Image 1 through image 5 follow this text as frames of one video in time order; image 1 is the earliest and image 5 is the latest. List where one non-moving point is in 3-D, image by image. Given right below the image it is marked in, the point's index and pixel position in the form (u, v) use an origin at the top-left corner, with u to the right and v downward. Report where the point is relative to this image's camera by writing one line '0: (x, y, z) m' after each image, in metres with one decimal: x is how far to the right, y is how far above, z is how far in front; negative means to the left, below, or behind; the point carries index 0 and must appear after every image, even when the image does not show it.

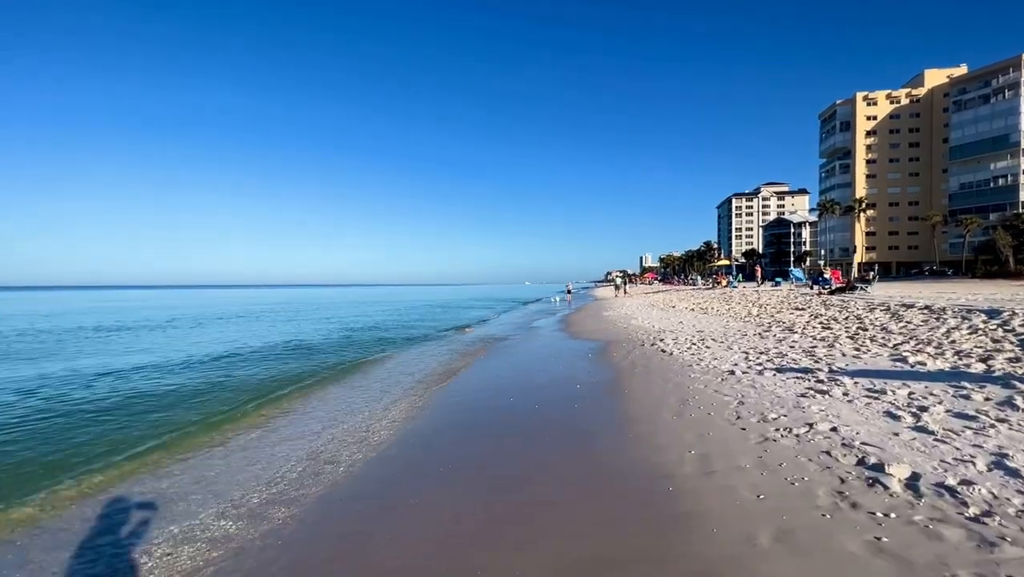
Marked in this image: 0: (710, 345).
0: (+5.8, -1.6, +13.9) m
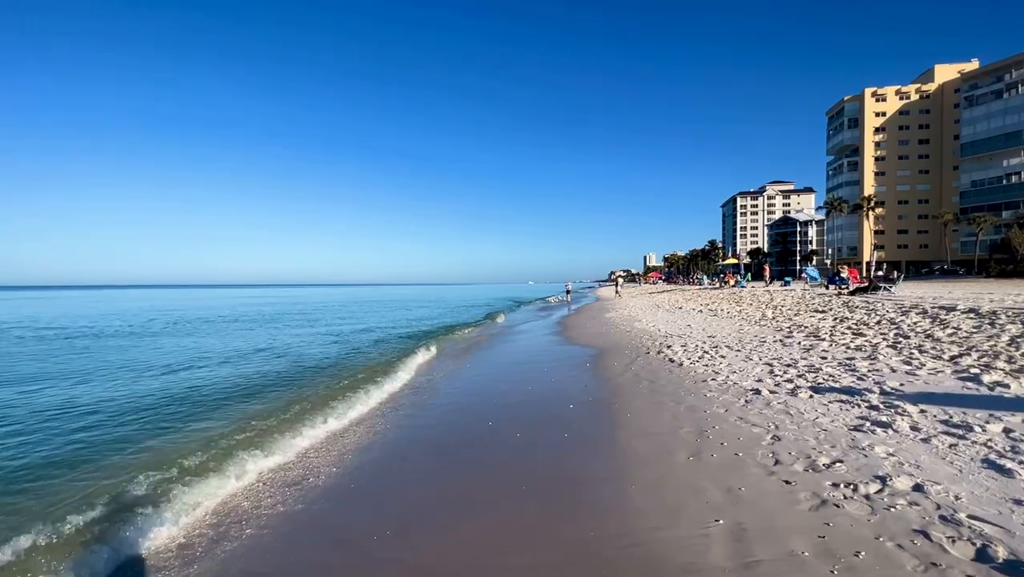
0: (+5.5, -1.7, +12.2) m
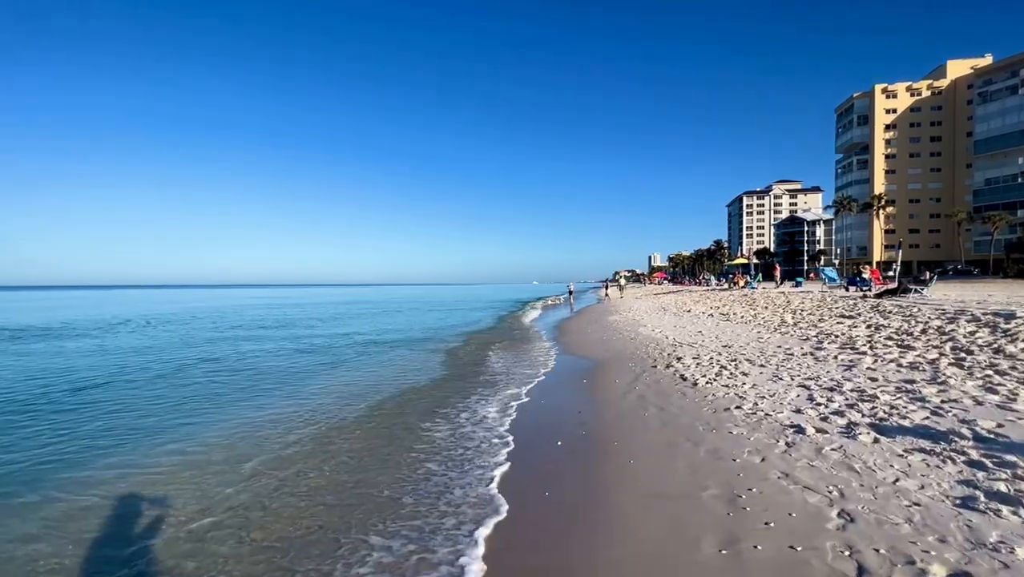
0: (+5.1, -1.7, +10.3) m
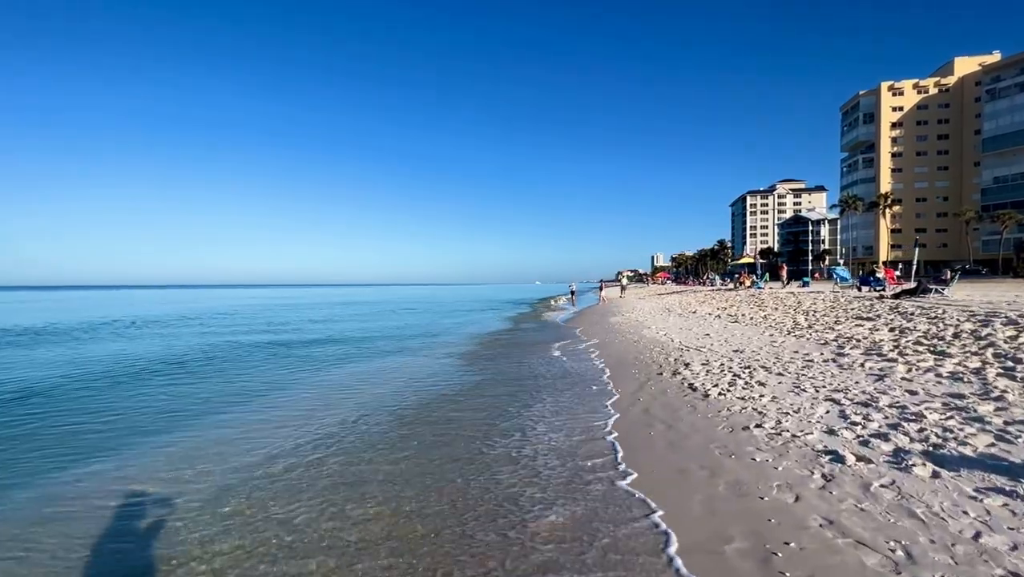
0: (+4.9, -1.7, +9.3) m
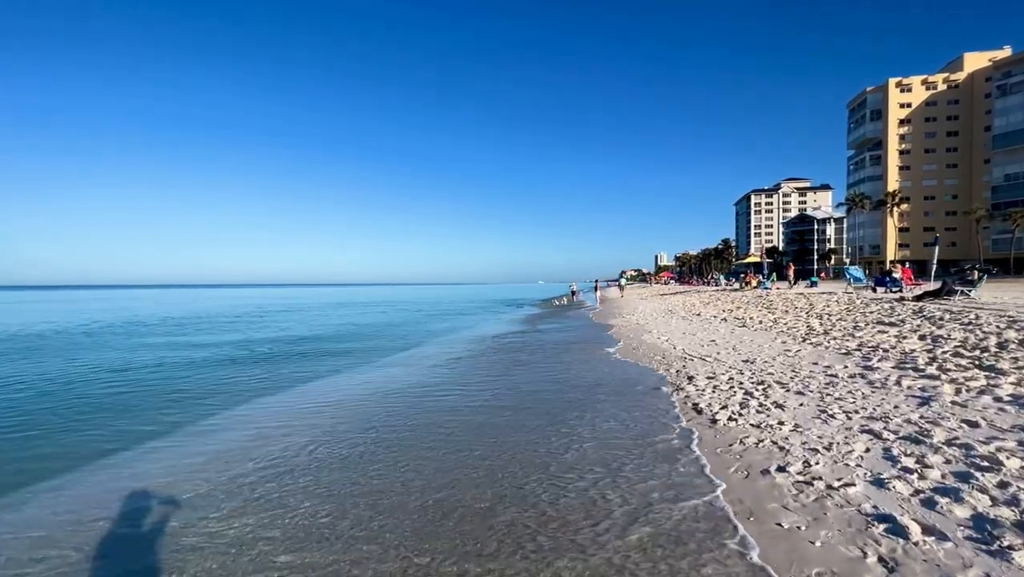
0: (+4.5, -1.8, +7.9) m
